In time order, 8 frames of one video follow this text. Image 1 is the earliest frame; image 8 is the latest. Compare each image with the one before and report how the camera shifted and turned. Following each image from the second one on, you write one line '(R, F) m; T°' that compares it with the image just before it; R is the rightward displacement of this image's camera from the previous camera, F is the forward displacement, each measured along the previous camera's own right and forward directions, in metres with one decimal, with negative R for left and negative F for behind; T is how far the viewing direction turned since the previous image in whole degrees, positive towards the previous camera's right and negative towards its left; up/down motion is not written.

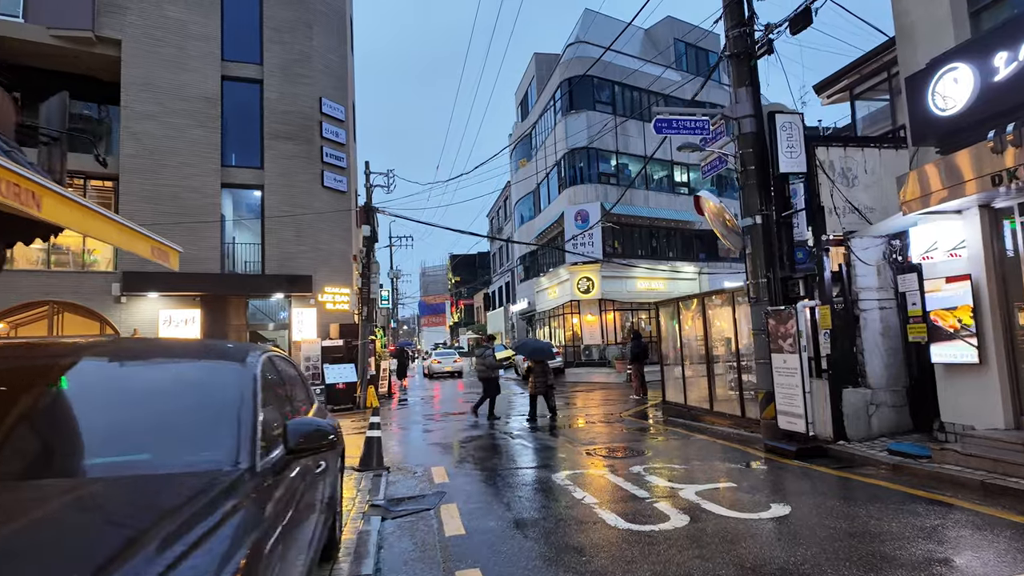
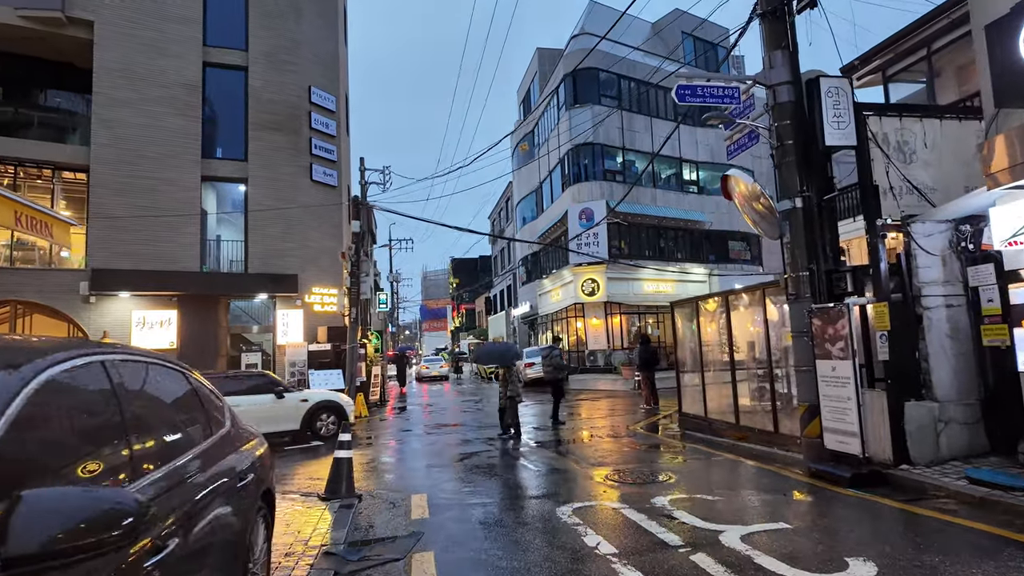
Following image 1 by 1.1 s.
(+0.1, +1.3) m; 0°
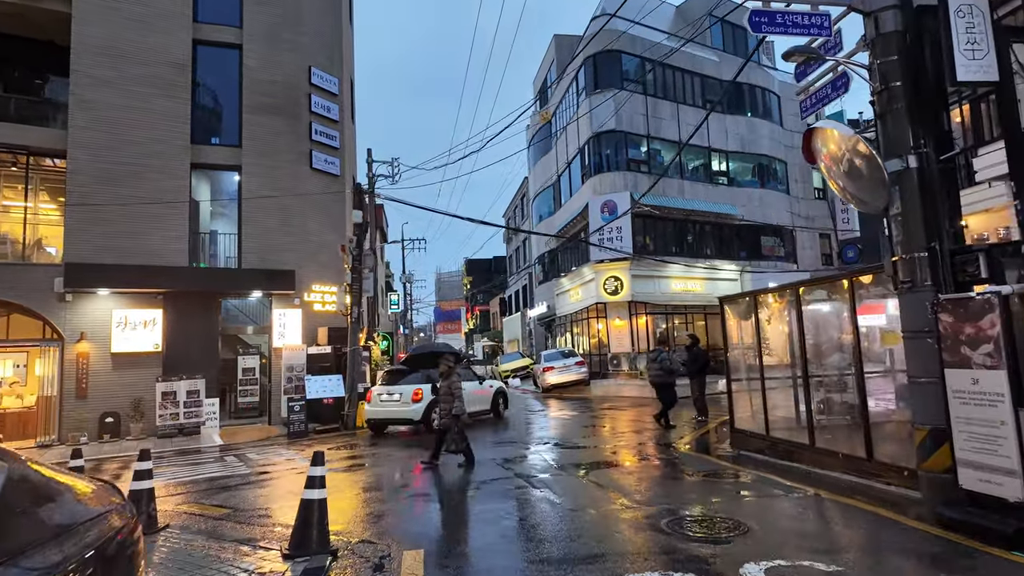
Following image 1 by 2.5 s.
(-0.1, +1.8) m; -1°
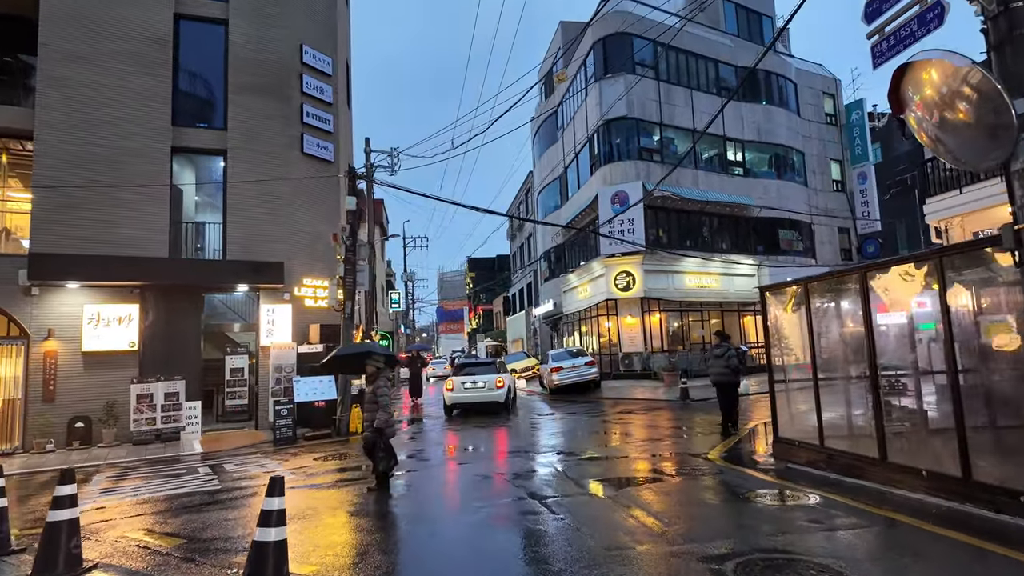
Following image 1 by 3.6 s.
(-0.1, +1.3) m; 0°
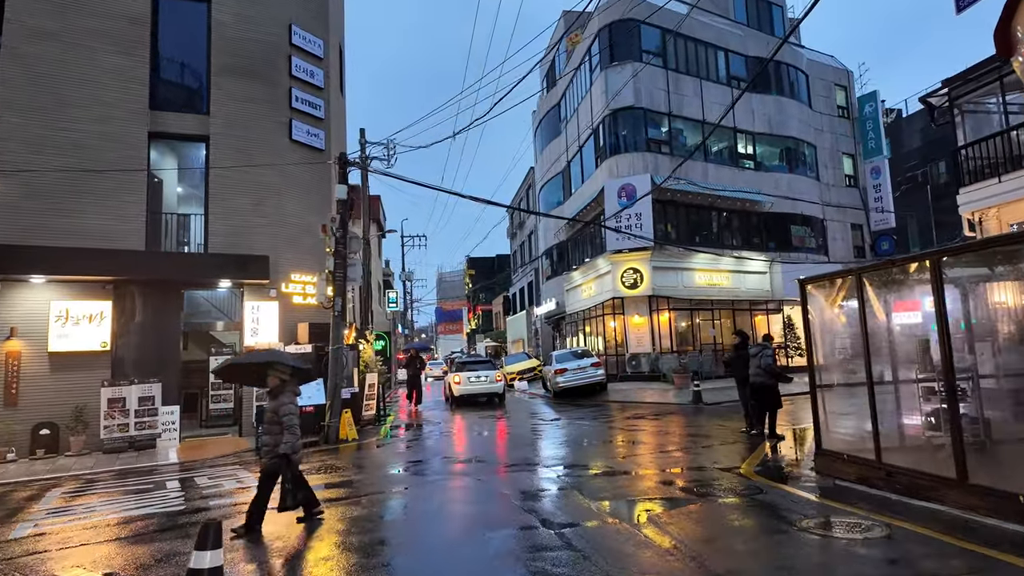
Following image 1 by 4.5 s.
(-0.1, +1.1) m; 0°
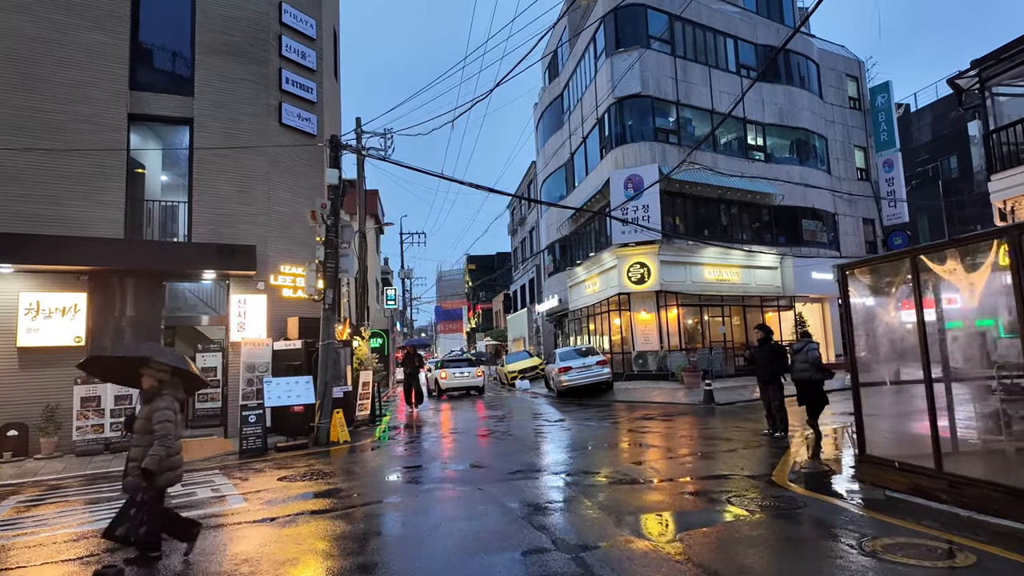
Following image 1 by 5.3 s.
(-0.1, +0.9) m; 0°
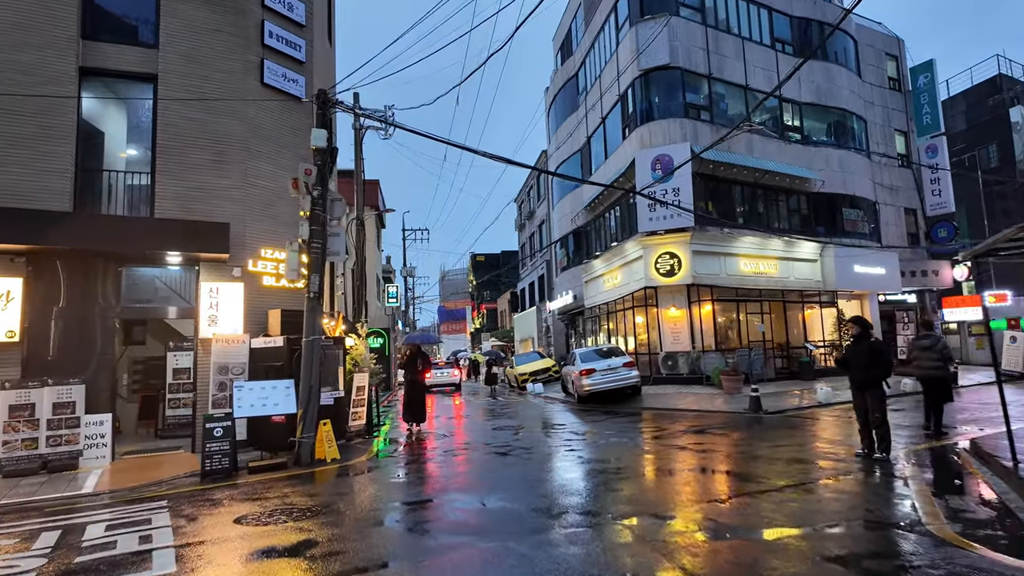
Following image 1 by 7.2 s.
(-0.4, +2.2) m; 0°
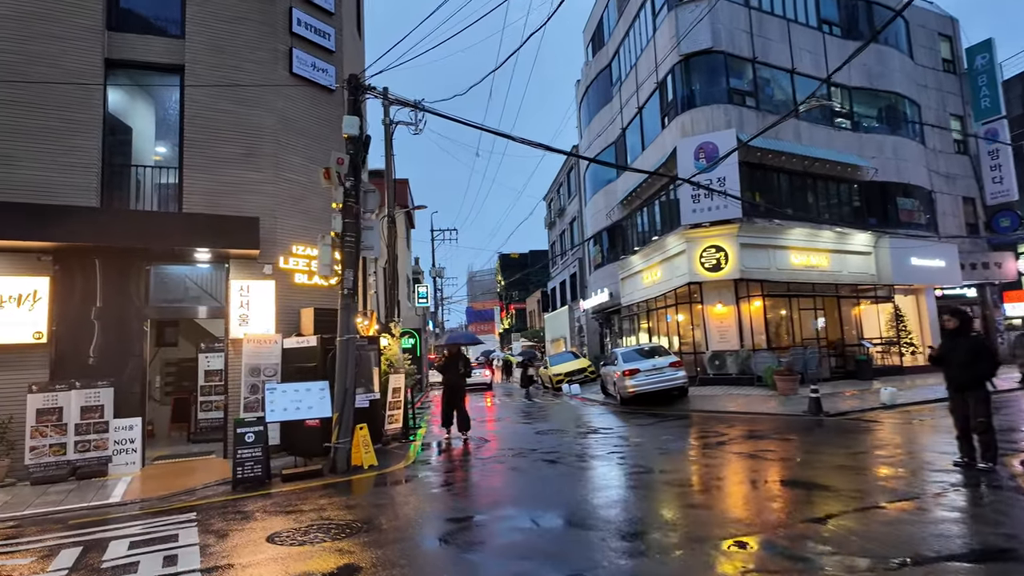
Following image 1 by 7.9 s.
(-0.3, +0.7) m; -3°
